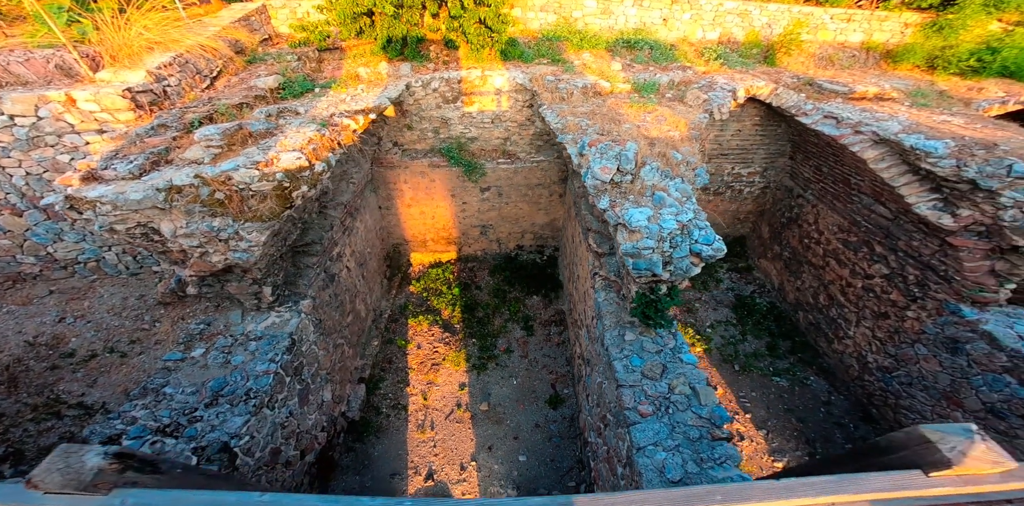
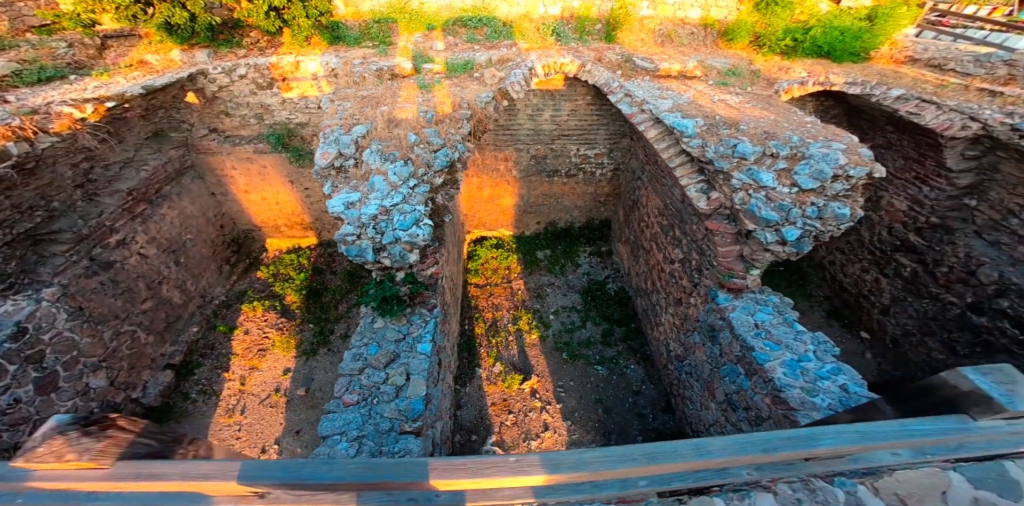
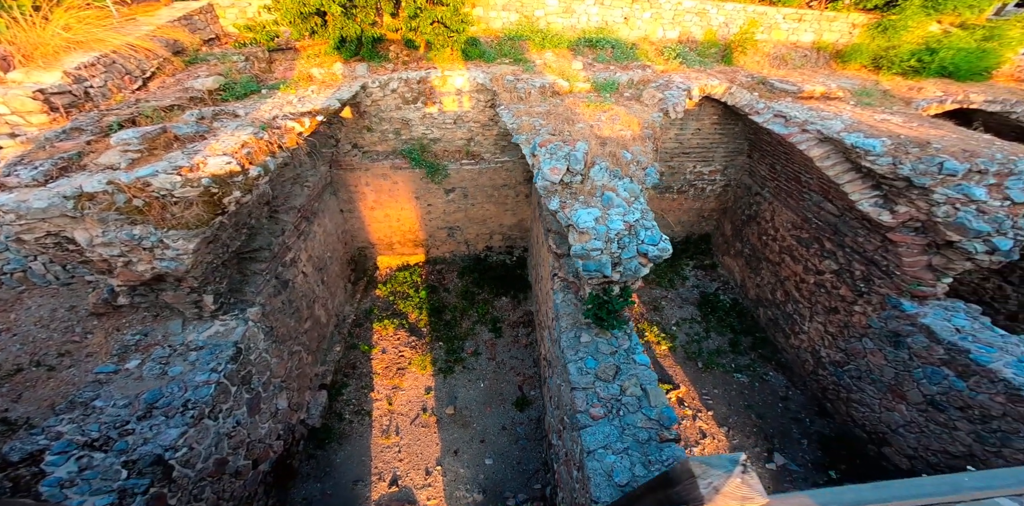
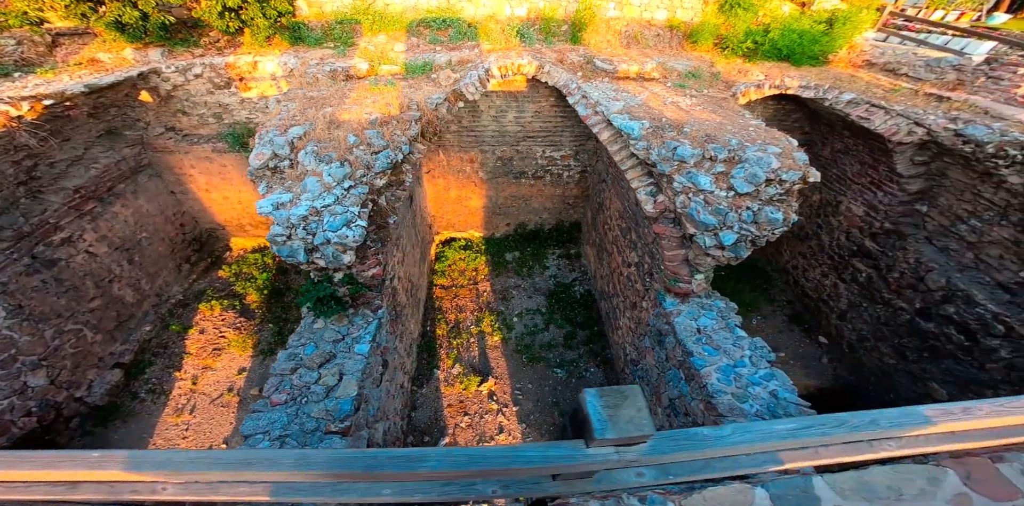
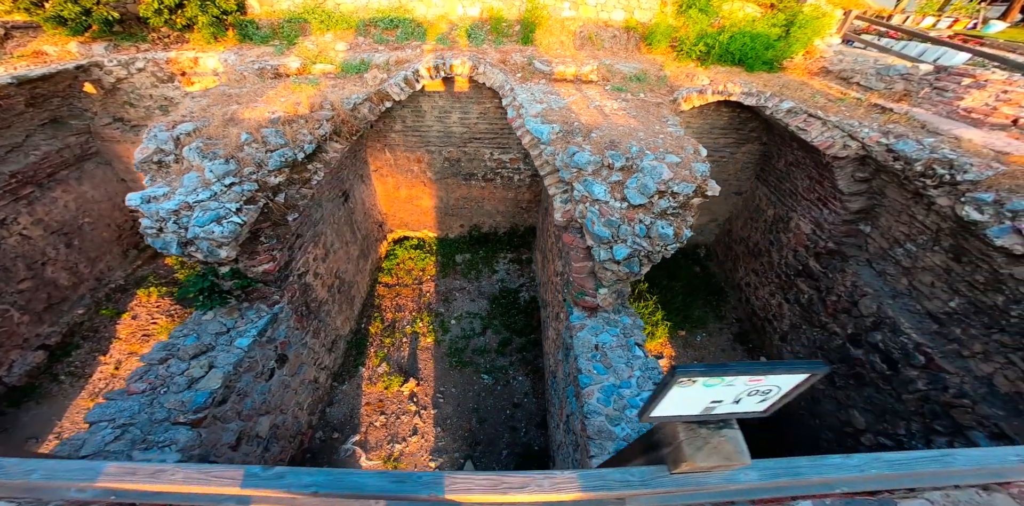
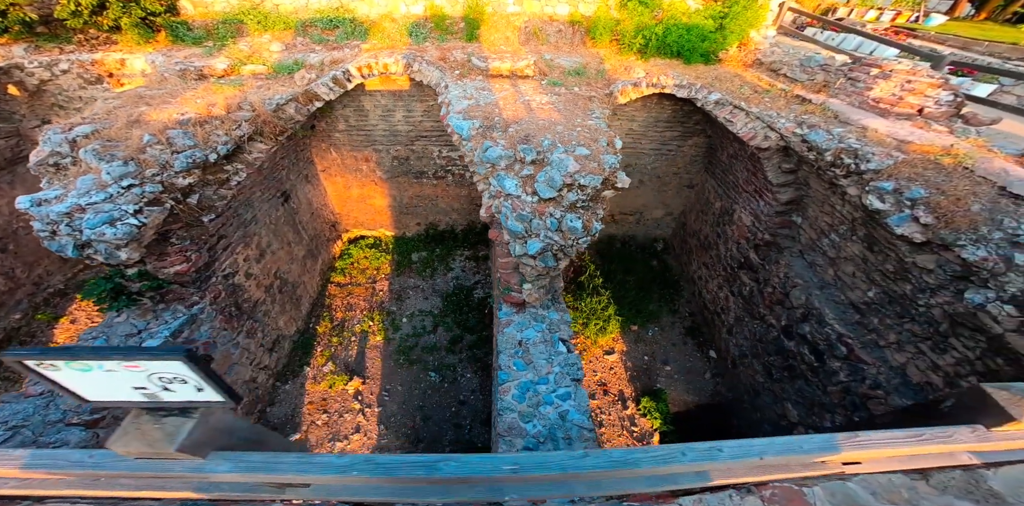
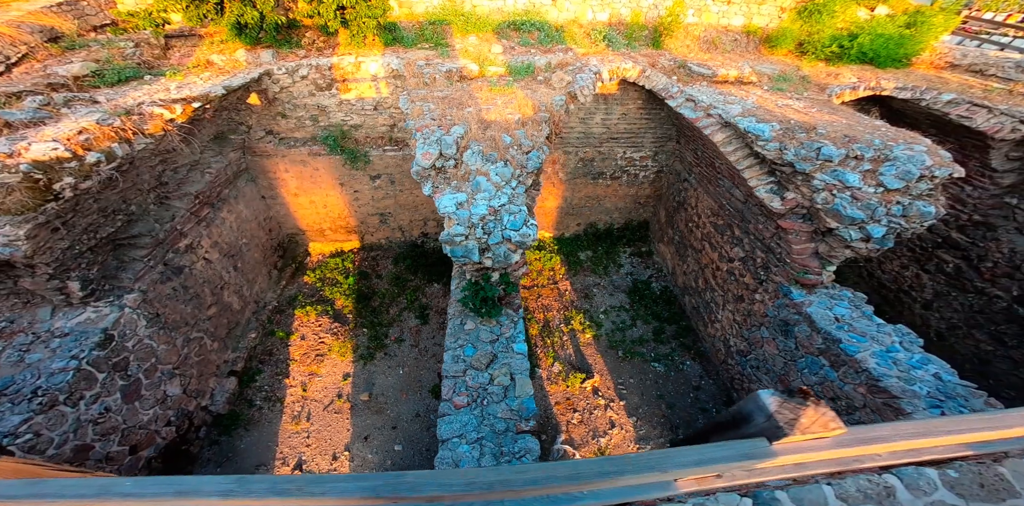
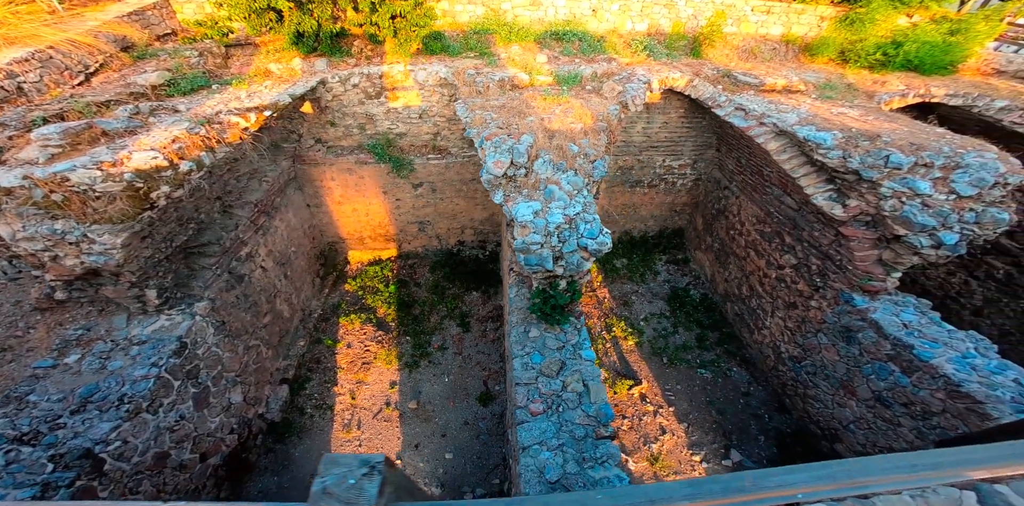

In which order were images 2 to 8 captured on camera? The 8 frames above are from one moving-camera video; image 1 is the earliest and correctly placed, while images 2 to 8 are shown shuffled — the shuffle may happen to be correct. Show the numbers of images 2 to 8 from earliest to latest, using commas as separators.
3, 8, 7, 2, 4, 5, 6
